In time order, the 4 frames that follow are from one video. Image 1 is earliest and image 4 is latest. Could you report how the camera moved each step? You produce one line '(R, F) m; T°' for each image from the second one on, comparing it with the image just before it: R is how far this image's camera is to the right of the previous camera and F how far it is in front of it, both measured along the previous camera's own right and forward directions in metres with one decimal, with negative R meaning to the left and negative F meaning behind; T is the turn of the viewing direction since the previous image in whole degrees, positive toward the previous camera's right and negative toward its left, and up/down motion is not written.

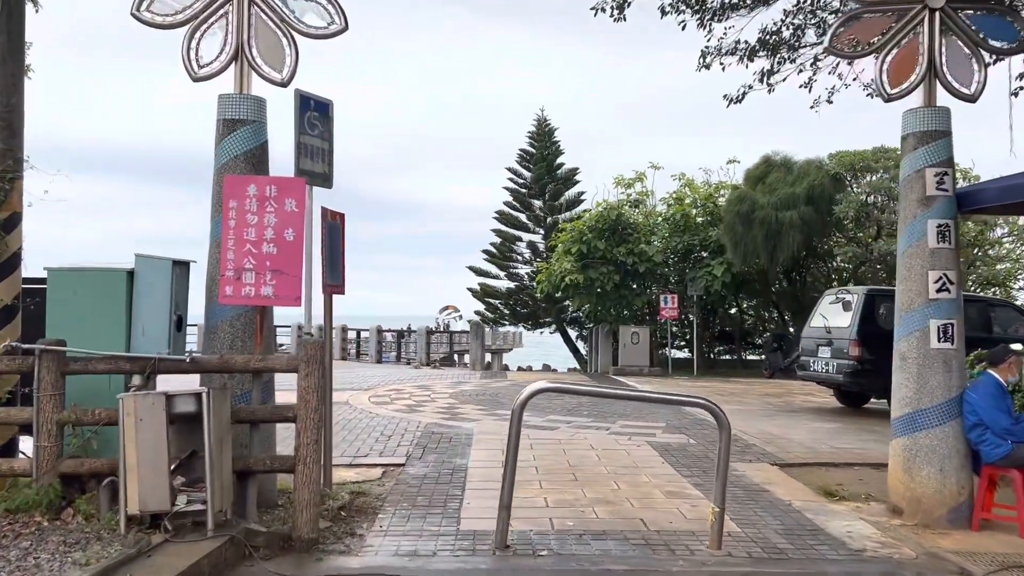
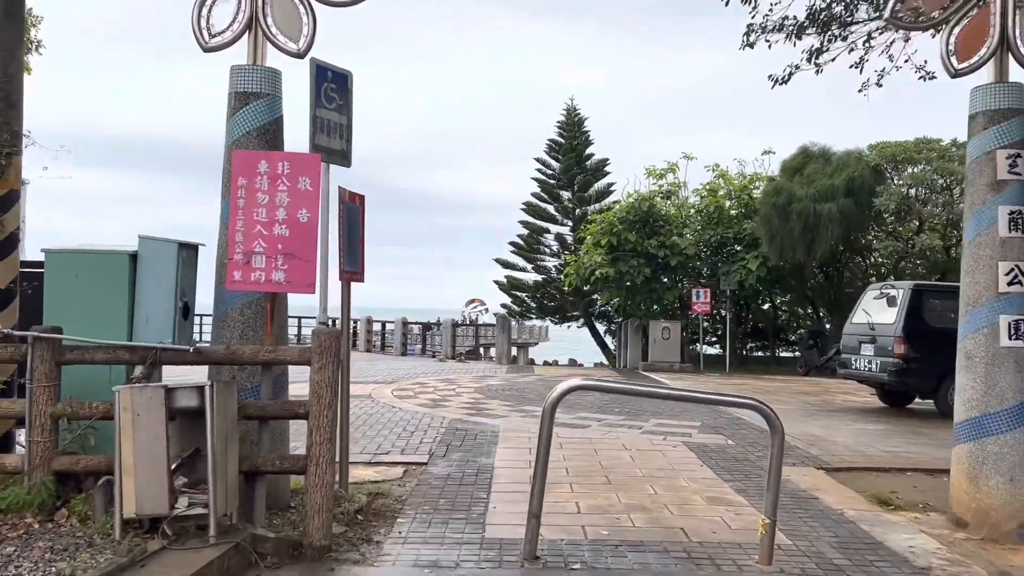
(0.0, +0.4) m; -2°
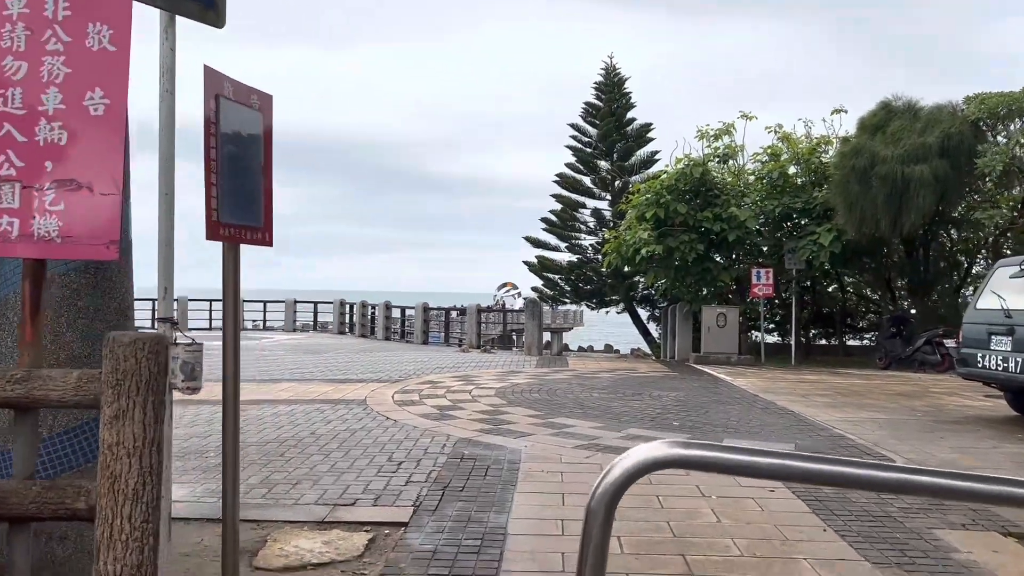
(+0.1, +2.3) m; -2°
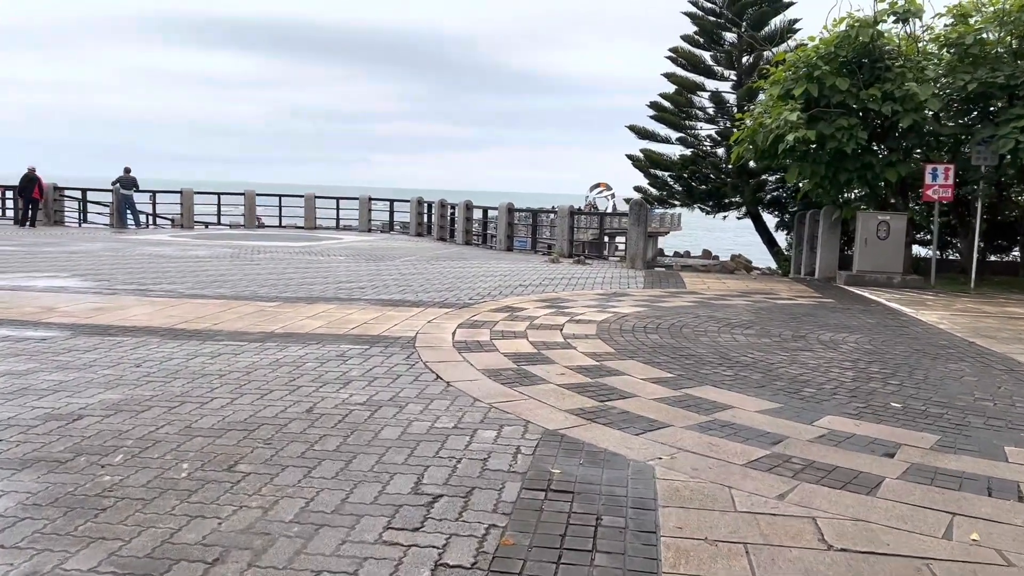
(-0.2, +2.9) m; -6°
